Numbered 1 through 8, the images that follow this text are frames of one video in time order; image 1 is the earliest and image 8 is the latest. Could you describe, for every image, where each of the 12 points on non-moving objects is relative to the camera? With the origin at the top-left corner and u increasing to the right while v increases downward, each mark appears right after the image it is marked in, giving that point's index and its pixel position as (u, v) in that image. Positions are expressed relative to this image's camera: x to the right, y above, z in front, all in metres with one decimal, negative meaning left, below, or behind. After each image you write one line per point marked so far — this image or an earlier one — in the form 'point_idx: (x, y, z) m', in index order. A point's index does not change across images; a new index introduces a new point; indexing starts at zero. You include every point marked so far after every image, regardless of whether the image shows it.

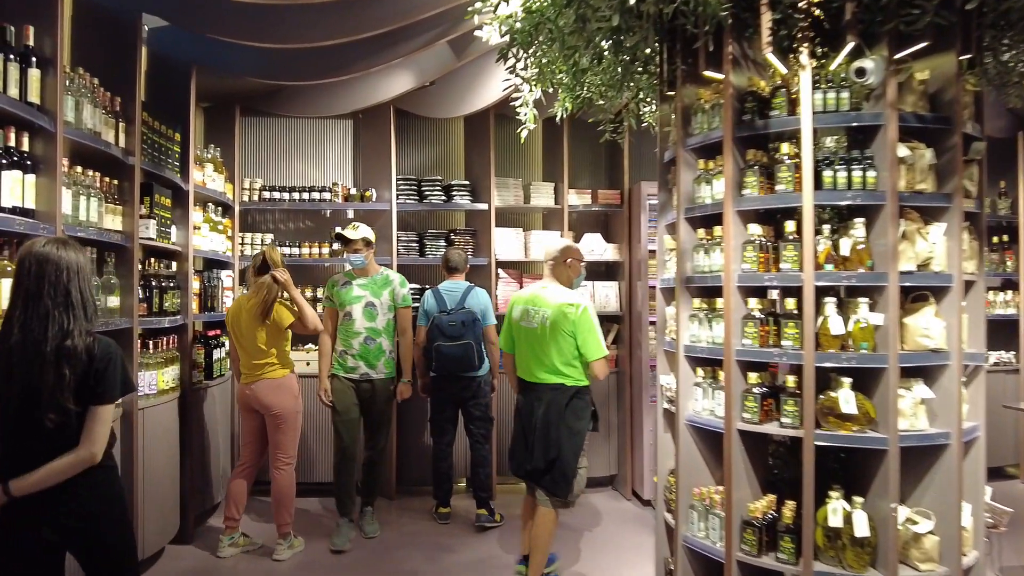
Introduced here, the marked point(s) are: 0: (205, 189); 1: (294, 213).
0: (-1.9, +0.6, +4.1) m
1: (-1.6, +0.6, +4.9) m
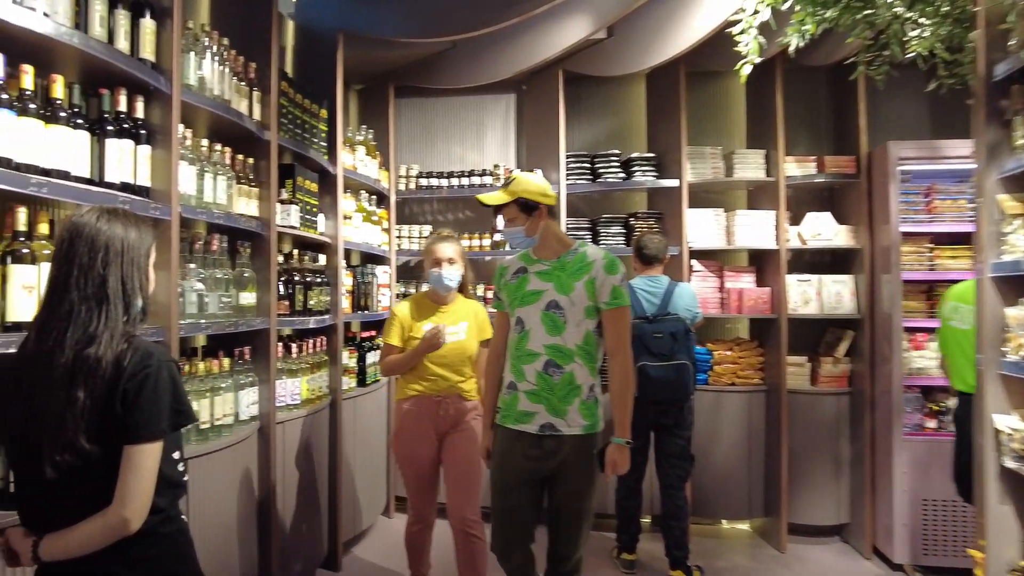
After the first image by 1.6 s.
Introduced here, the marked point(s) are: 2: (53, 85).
0: (-0.9, +0.6, +3.6) m
1: (-0.4, +0.6, +4.4) m
2: (-1.2, +0.5, +1.8) m
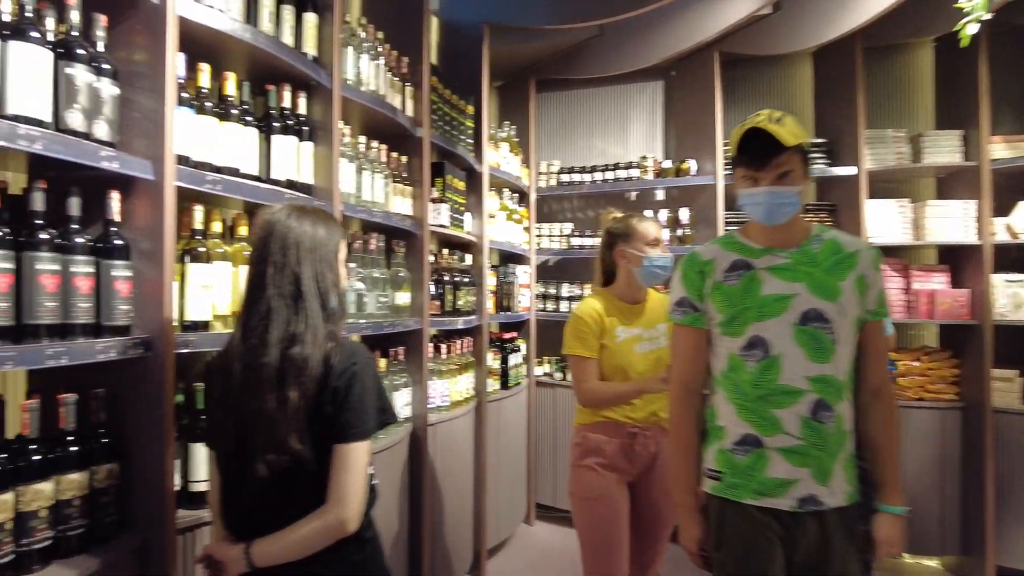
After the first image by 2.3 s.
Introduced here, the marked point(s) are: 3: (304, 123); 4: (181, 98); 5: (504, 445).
0: (-0.1, +0.6, +3.5) m
1: (+0.5, +0.6, +4.2) m
2: (-0.8, +0.6, +1.8) m
3: (-0.7, +0.5, +2.1) m
4: (-0.8, +0.5, +1.7) m
5: (0.0, -0.8, +3.6) m
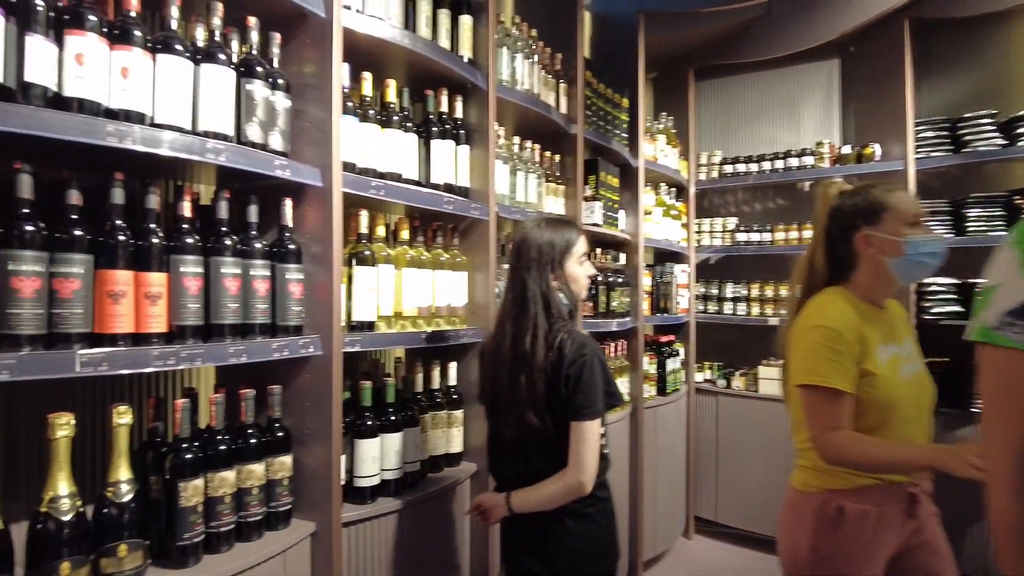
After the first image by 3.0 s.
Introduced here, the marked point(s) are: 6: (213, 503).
0: (+0.7, +0.6, +3.4) m
1: (+1.5, +0.6, +3.9) m
2: (-0.3, +0.5, +1.8) m
3: (-0.2, +0.5, +2.1) m
4: (-0.4, +0.5, +1.7) m
5: (+0.8, -0.8, +3.4) m
6: (-0.6, -0.4, +1.4) m
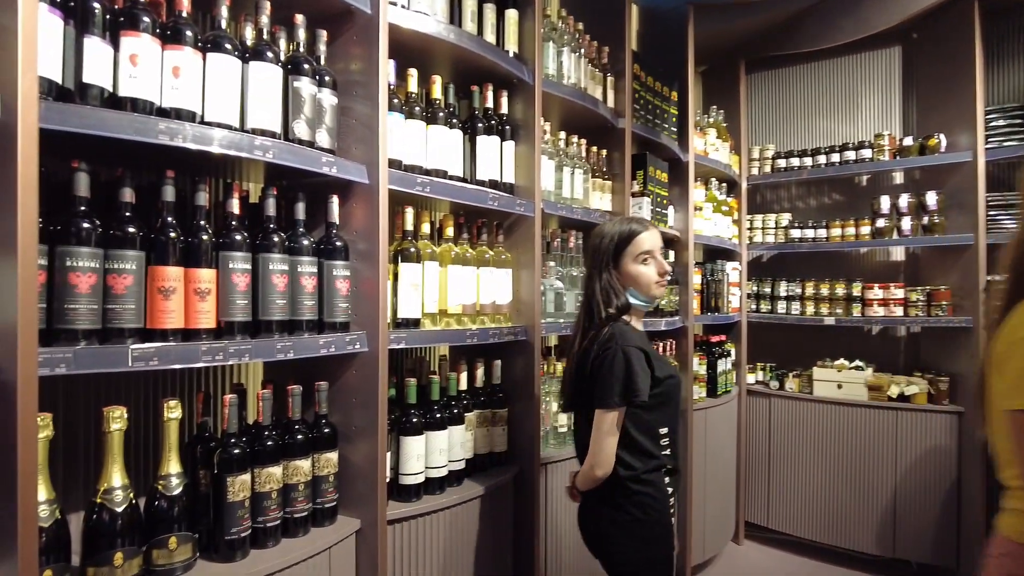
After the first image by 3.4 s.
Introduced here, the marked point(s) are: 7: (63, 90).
0: (+1.0, +0.6, +3.3) m
1: (+1.7, +0.6, +3.8) m
2: (-0.2, +0.6, +1.8) m
3: (0.0, +0.5, +2.1) m
4: (-0.3, +0.5, +1.7) m
5: (+1.0, -0.8, +3.3) m
6: (-0.5, -0.4, +1.4) m
7: (-0.8, +0.3, +1.2) m
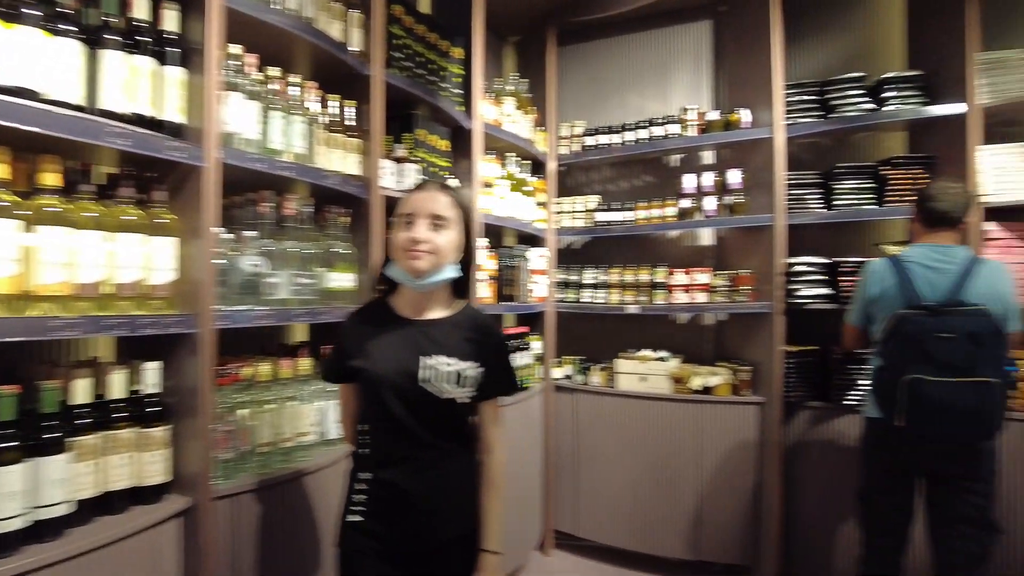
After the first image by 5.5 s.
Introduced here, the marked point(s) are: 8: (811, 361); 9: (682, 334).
0: (0.0, +0.7, +2.9) m
1: (+0.6, +0.7, +3.5) m
2: (-1.0, +0.6, +1.3) m
3: (-0.8, +0.6, +1.6) m
4: (-1.0, +0.5, +1.2) m
5: (0.0, -0.8, +3.0) m
6: (-1.2, -0.4, +0.8) m
7: (-1.4, +0.4, +0.5) m
8: (+1.3, -0.3, +2.8) m
9: (+0.9, -0.2, +3.4) m
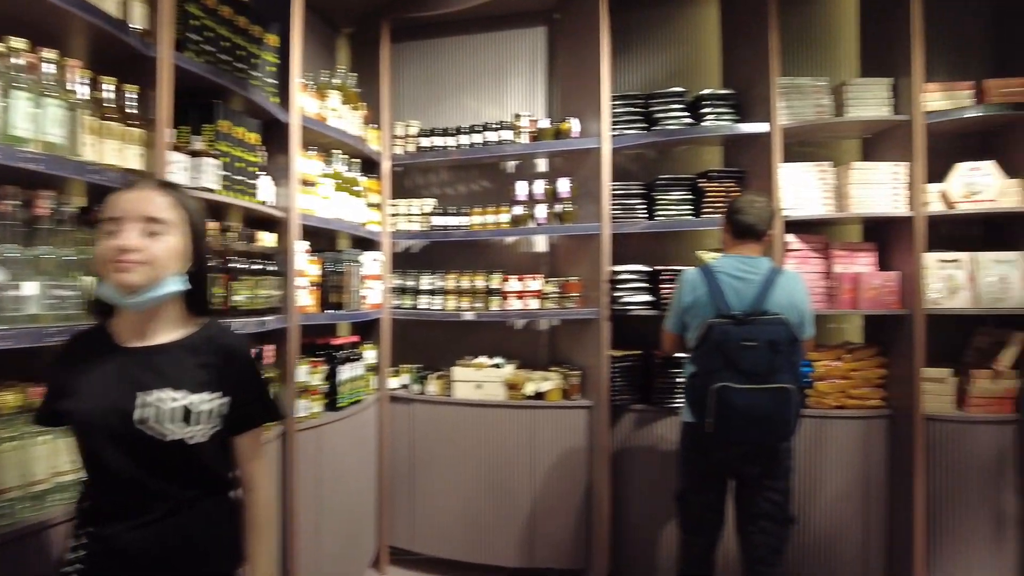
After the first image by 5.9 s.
0: (-0.8, +0.7, +2.7) m
1: (-0.2, +0.6, +3.5) m
2: (-1.3, +0.6, +0.9) m
3: (-1.2, +0.5, +1.3) m
4: (-1.4, +0.5, +0.8) m
5: (-0.7, -0.8, +2.8) m
6: (-1.4, -0.4, +0.4) m
7: (-1.6, +0.4, +0.1) m
8: (+0.5, -0.3, +2.9) m
9: (0.0, -0.3, +3.4) m
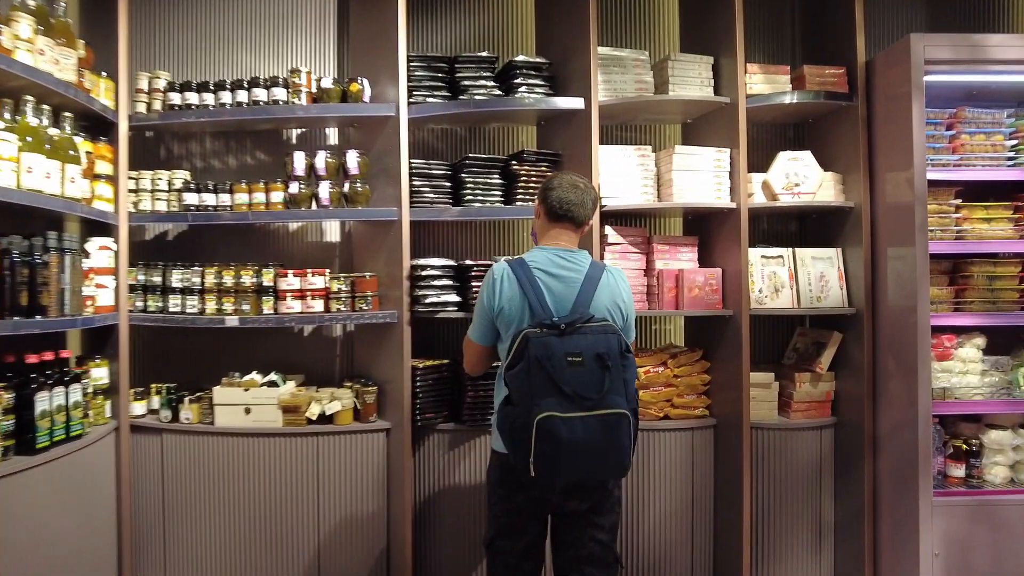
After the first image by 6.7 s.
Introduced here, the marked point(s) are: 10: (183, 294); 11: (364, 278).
0: (-1.5, +0.7, +2.0) m
1: (-1.2, +0.6, +2.8) m
2: (-1.6, +0.6, +0.1) m
3: (-1.6, +0.5, +0.4) m
4: (-1.6, +0.5, -0.1) m
5: (-1.4, -0.8, +2.0) m
6: (-1.5, -0.4, -0.5) m
7: (-1.6, +0.4, -0.8) m
8: (-0.3, -0.3, +2.5) m
9: (-0.9, -0.3, +2.8) m
10: (-1.2, 0.0, +2.5) m
11: (-0.5, 0.0, +2.5) m
